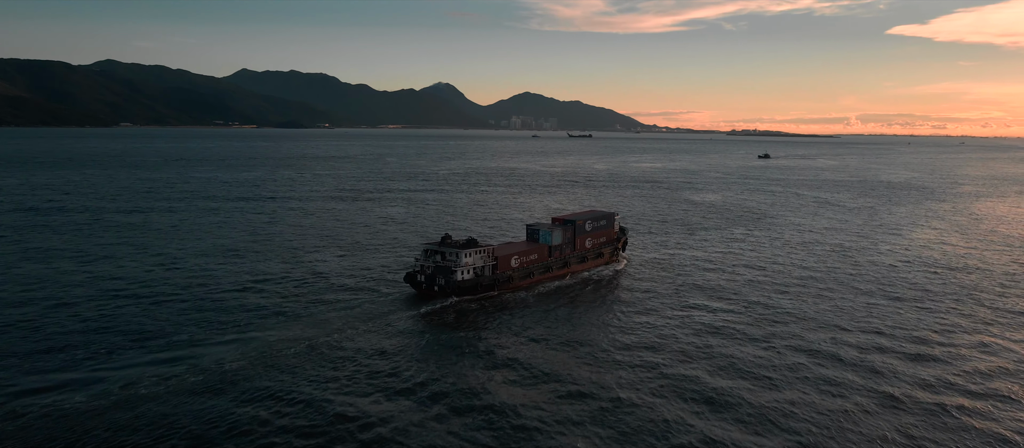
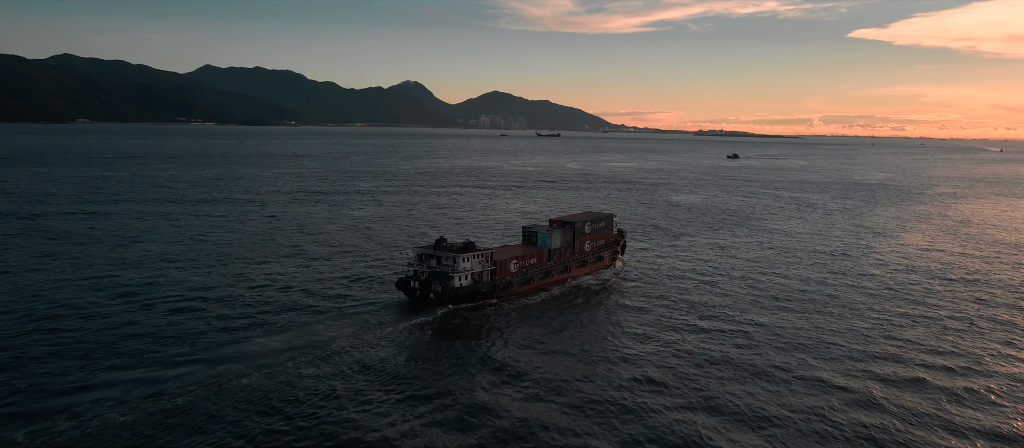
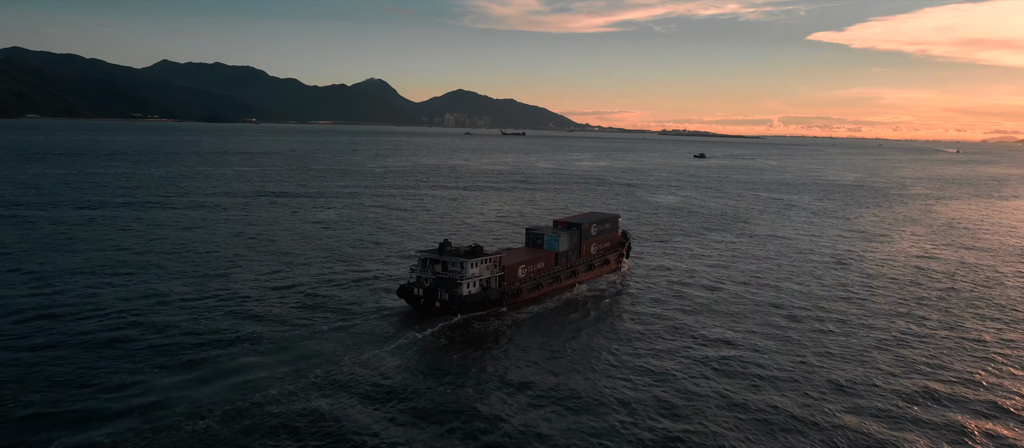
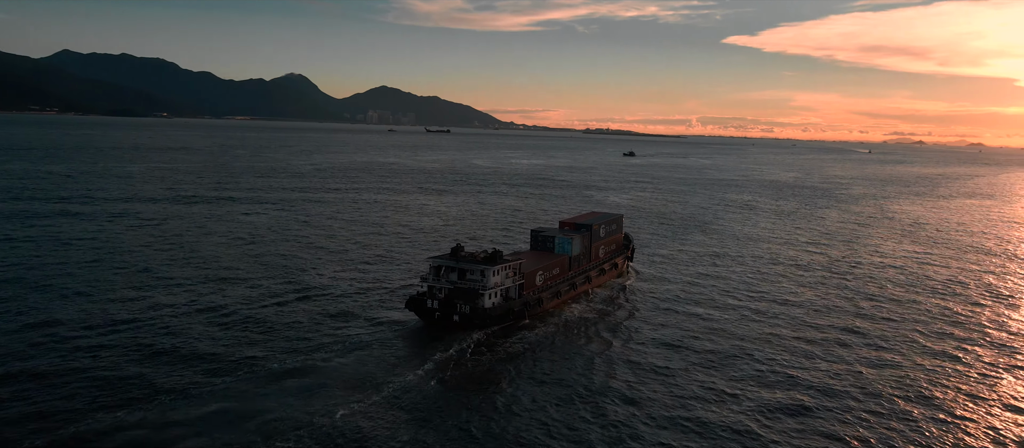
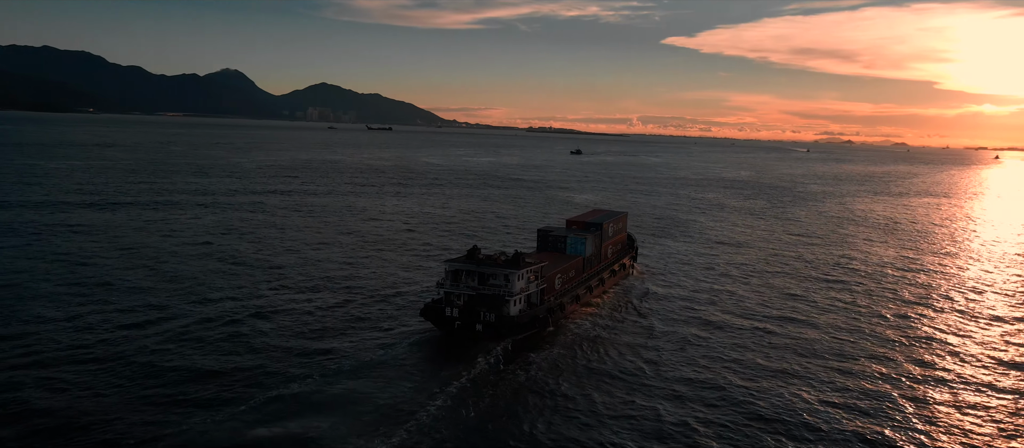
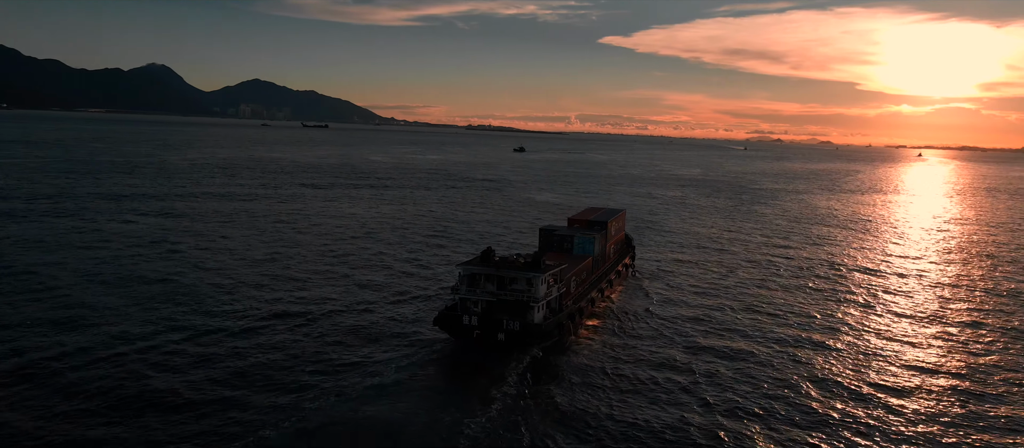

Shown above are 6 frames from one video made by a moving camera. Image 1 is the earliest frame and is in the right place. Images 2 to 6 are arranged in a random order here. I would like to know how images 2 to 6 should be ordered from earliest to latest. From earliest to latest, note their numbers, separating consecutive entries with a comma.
2, 3, 4, 5, 6
